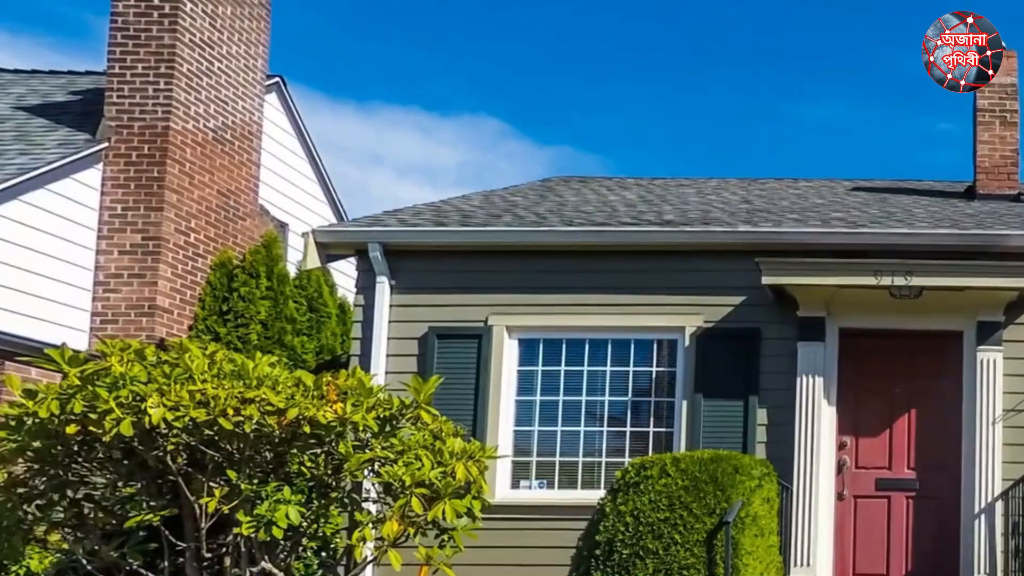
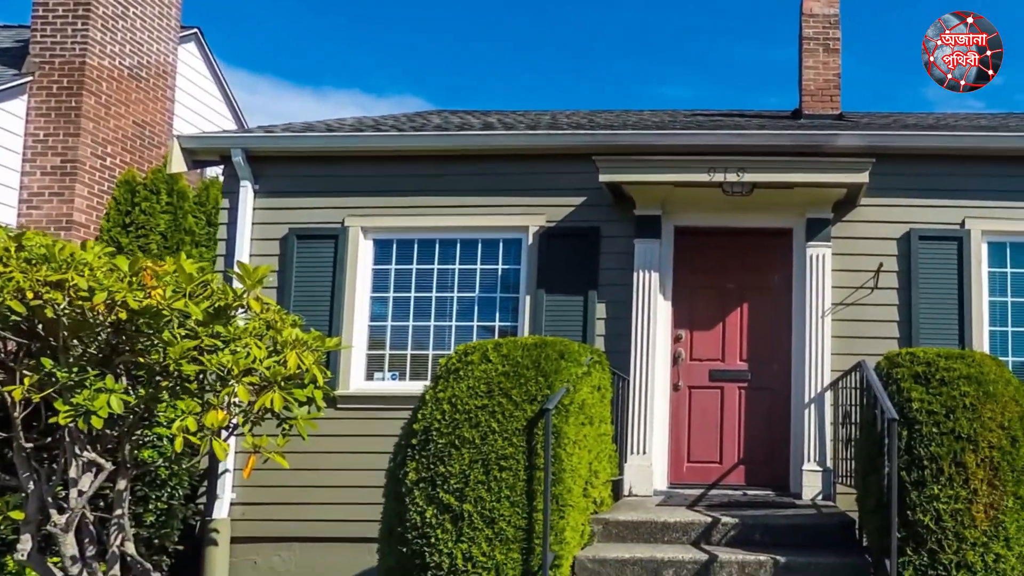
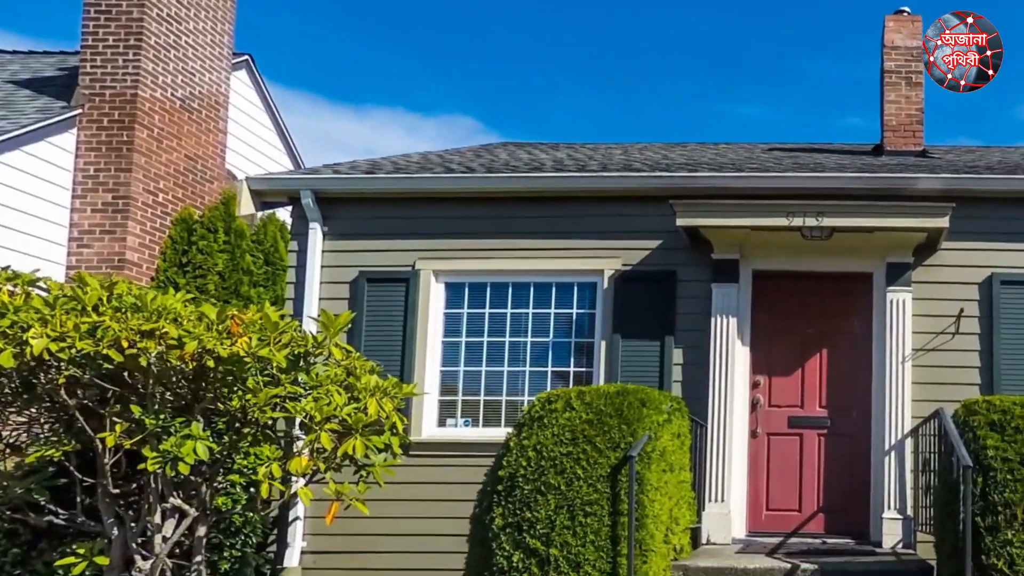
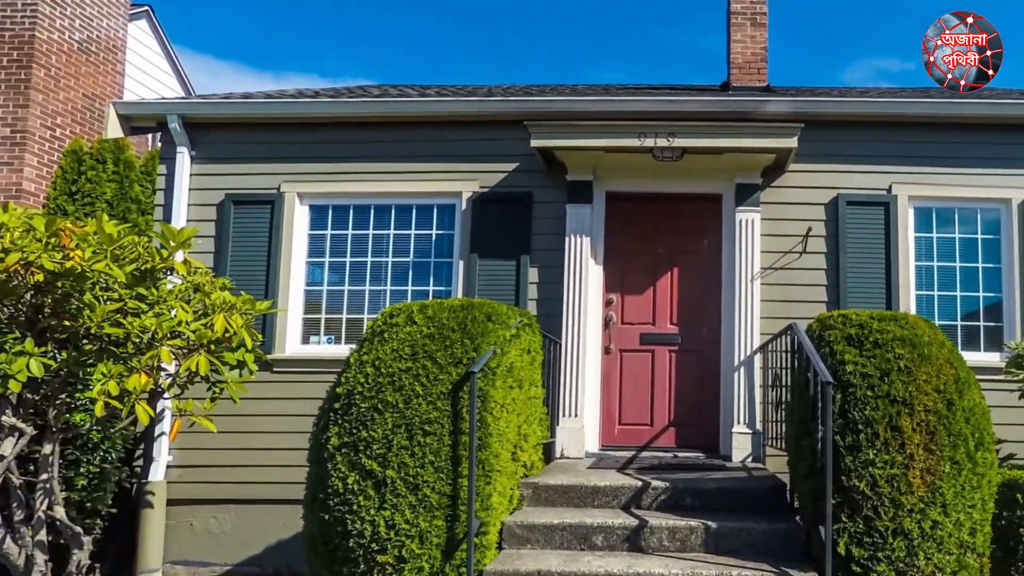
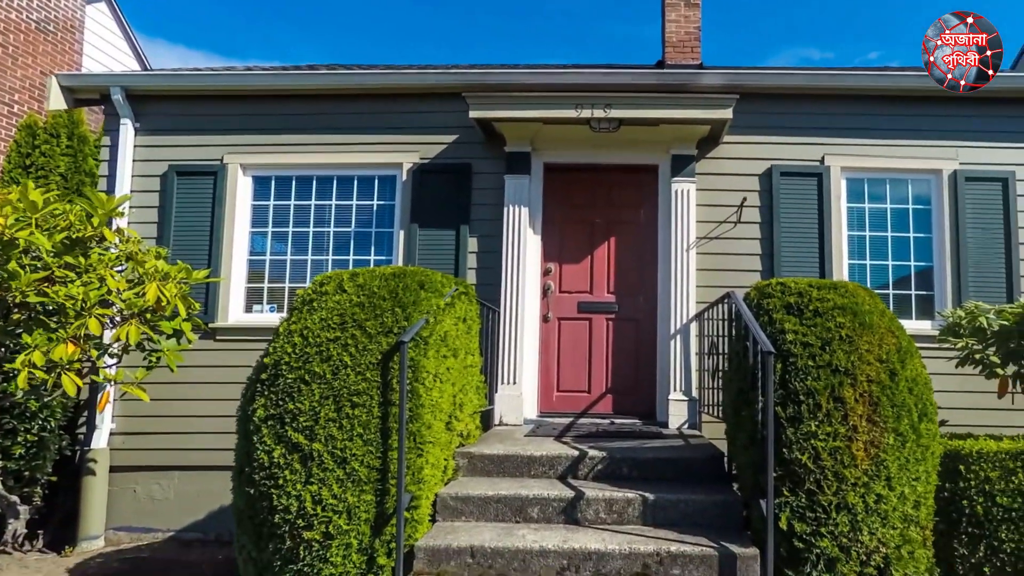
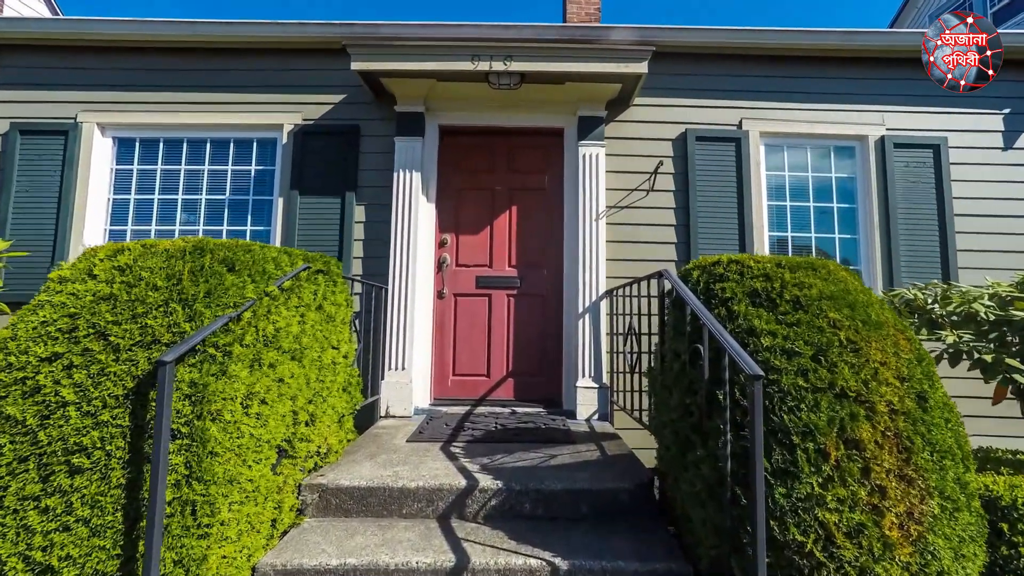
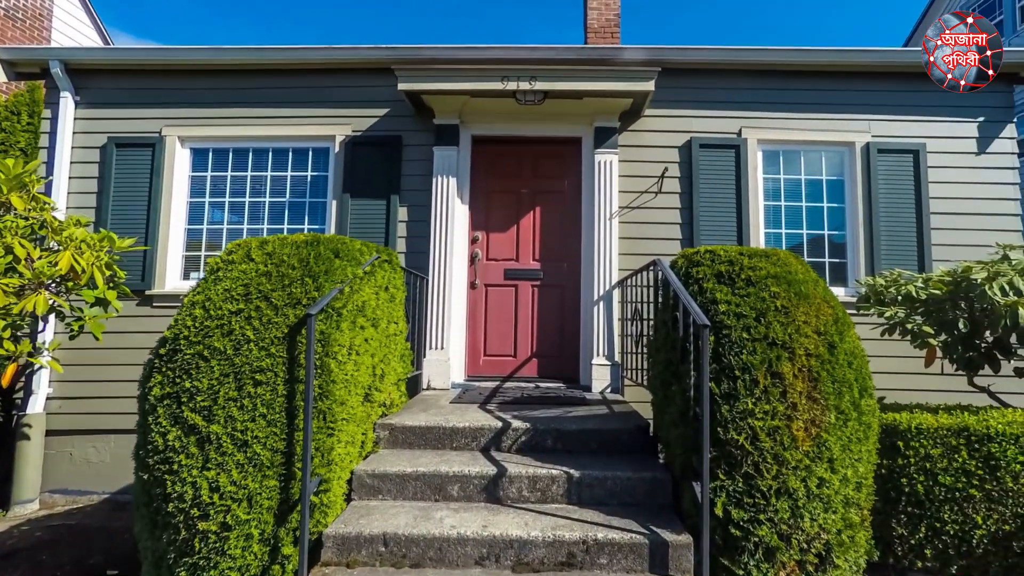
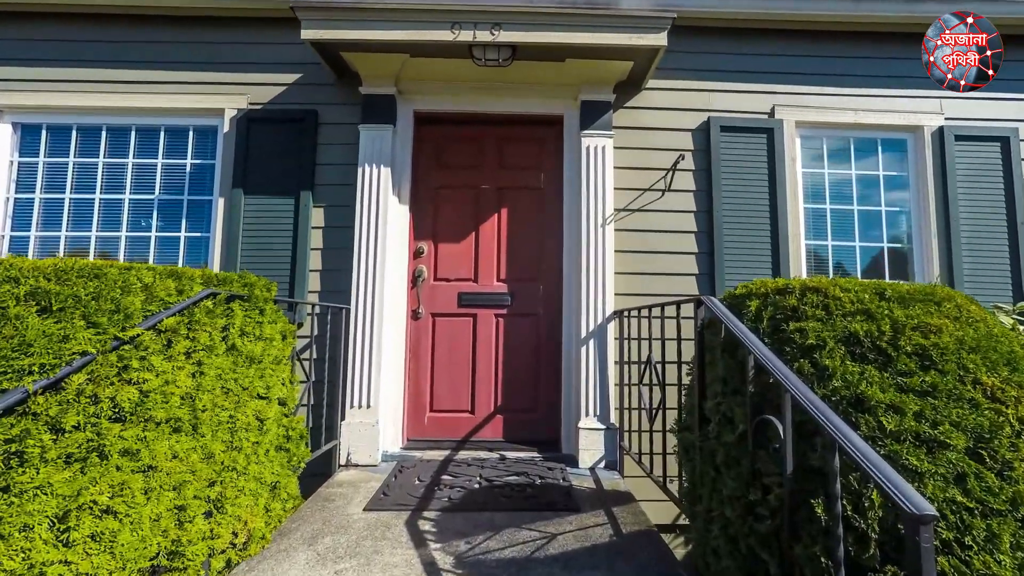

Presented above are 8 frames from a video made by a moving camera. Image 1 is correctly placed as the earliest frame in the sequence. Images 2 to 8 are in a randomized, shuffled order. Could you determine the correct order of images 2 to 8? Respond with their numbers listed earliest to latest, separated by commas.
3, 2, 4, 5, 7, 6, 8
